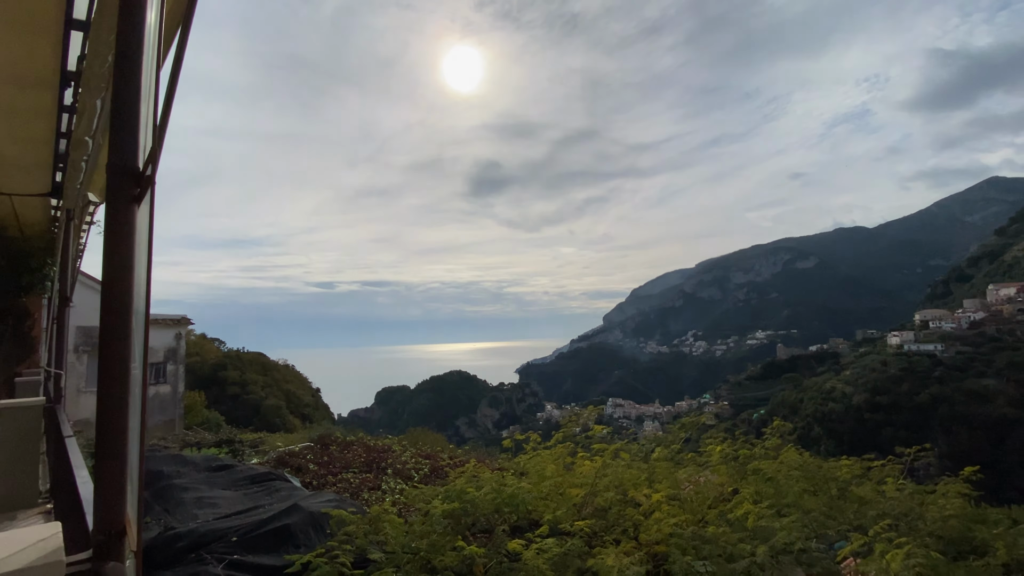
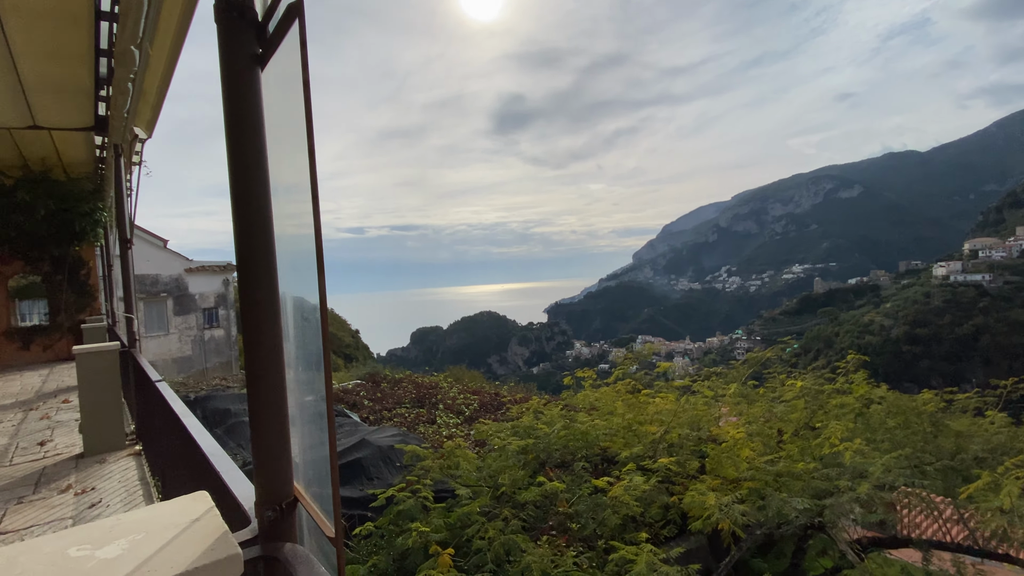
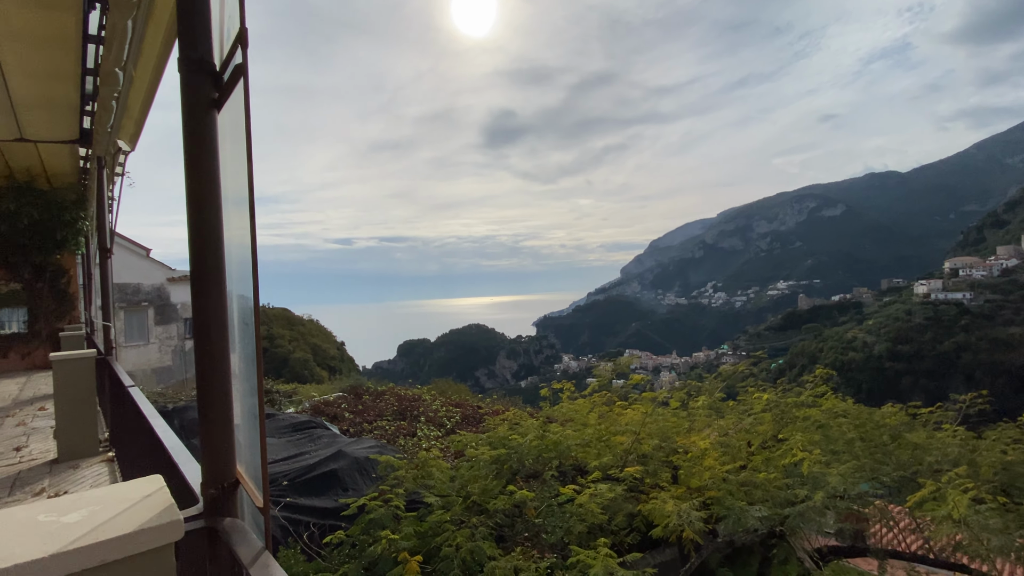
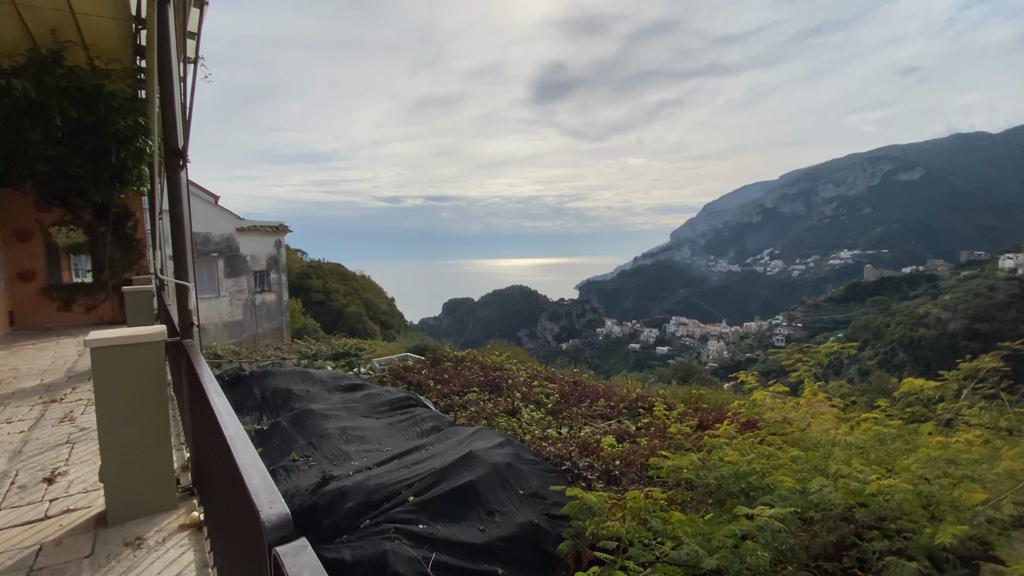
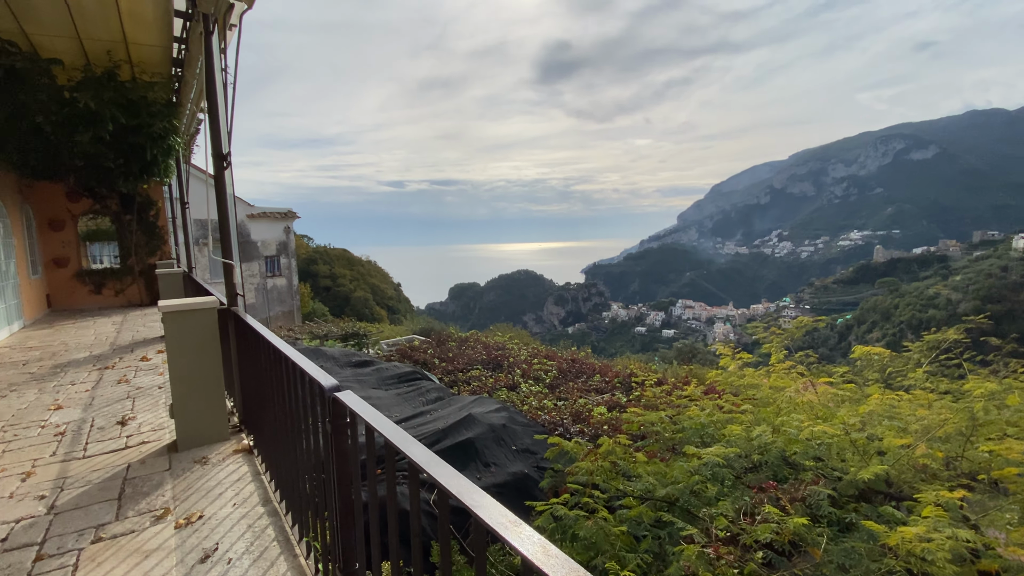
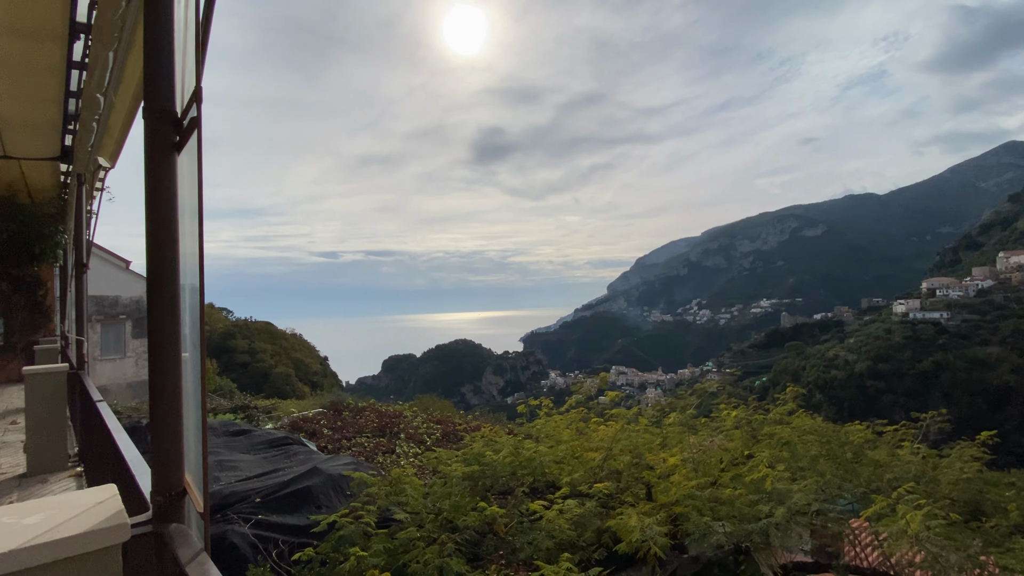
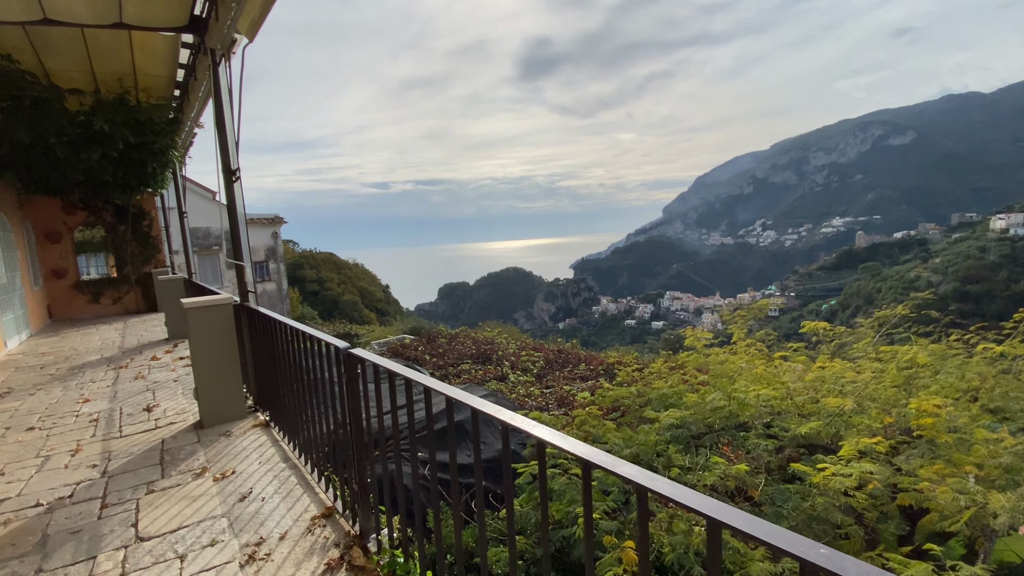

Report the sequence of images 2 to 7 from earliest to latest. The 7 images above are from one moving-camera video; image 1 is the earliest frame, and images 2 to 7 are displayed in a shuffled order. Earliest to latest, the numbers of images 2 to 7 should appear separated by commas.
6, 3, 2, 7, 5, 4
